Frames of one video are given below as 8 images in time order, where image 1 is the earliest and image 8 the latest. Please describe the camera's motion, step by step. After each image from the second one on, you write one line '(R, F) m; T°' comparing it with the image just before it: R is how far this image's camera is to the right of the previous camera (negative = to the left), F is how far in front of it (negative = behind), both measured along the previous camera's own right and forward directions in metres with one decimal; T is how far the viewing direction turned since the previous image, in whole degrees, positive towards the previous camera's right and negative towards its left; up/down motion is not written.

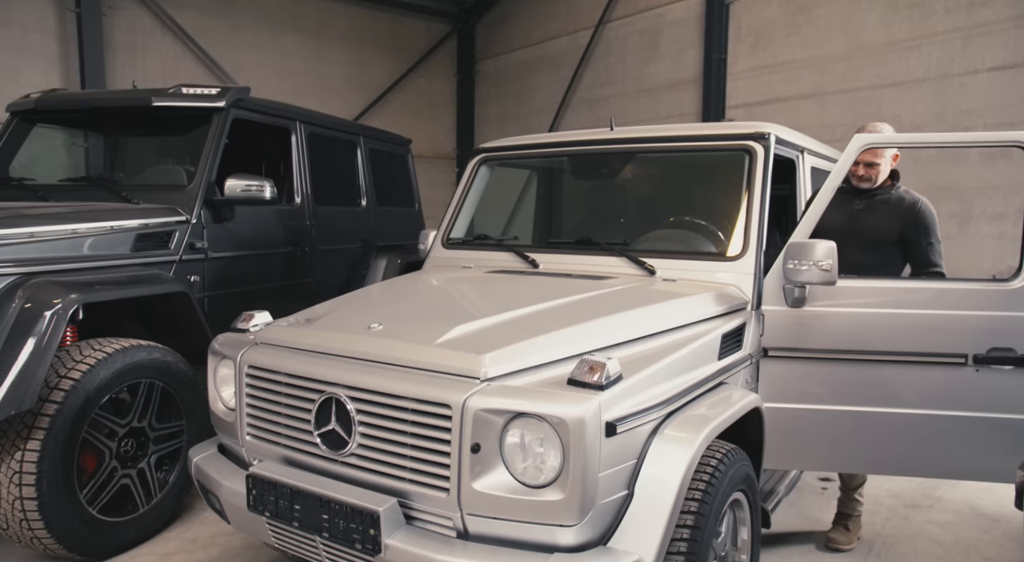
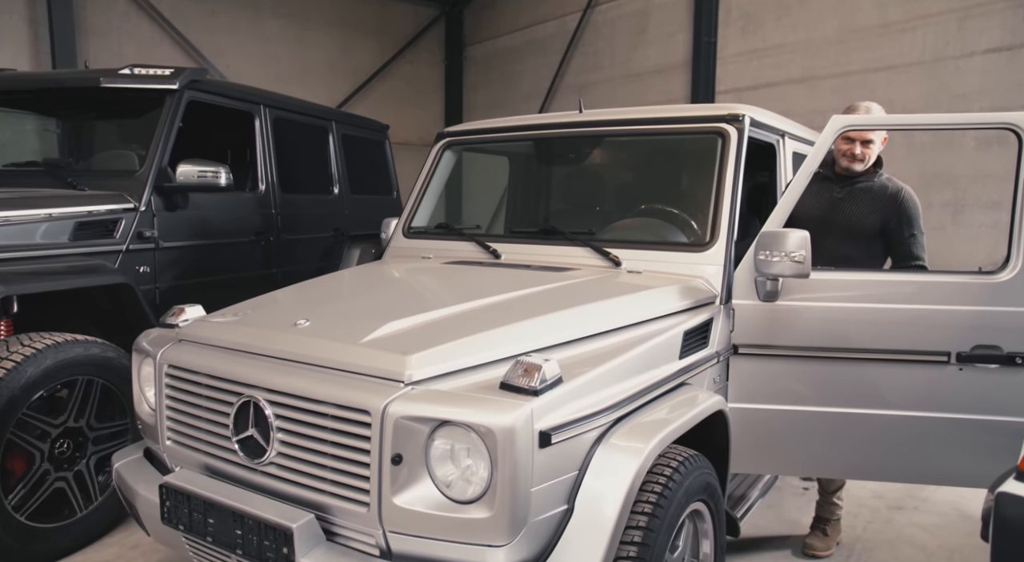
(+0.2, +0.2) m; 0°
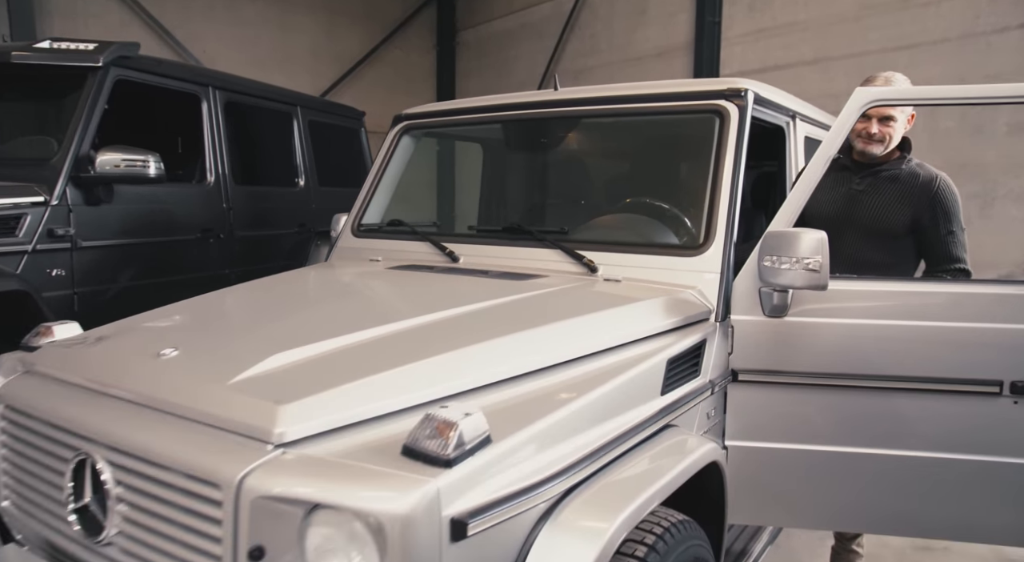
(+0.2, +0.5) m; -1°
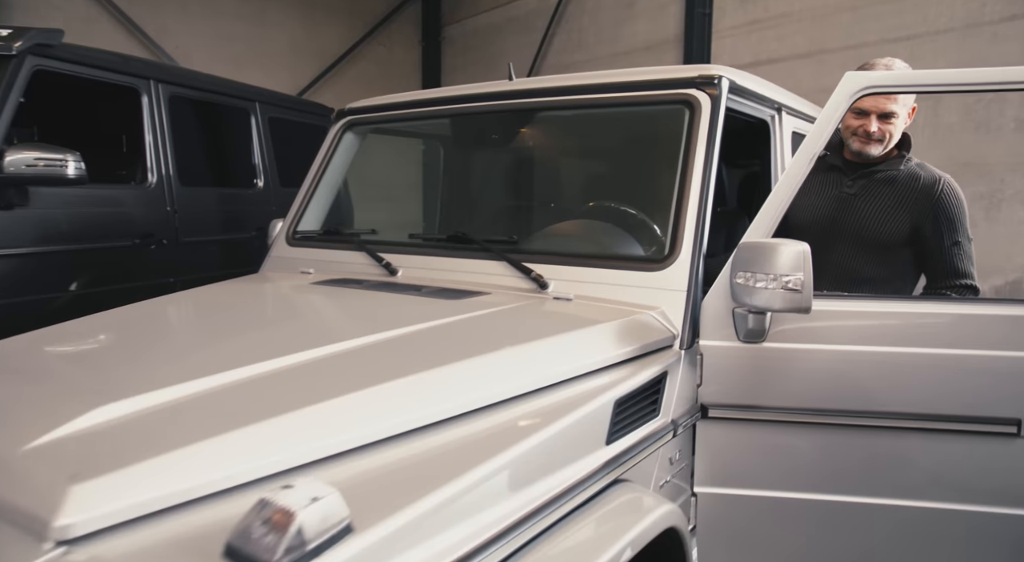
(+0.2, +0.3) m; 0°
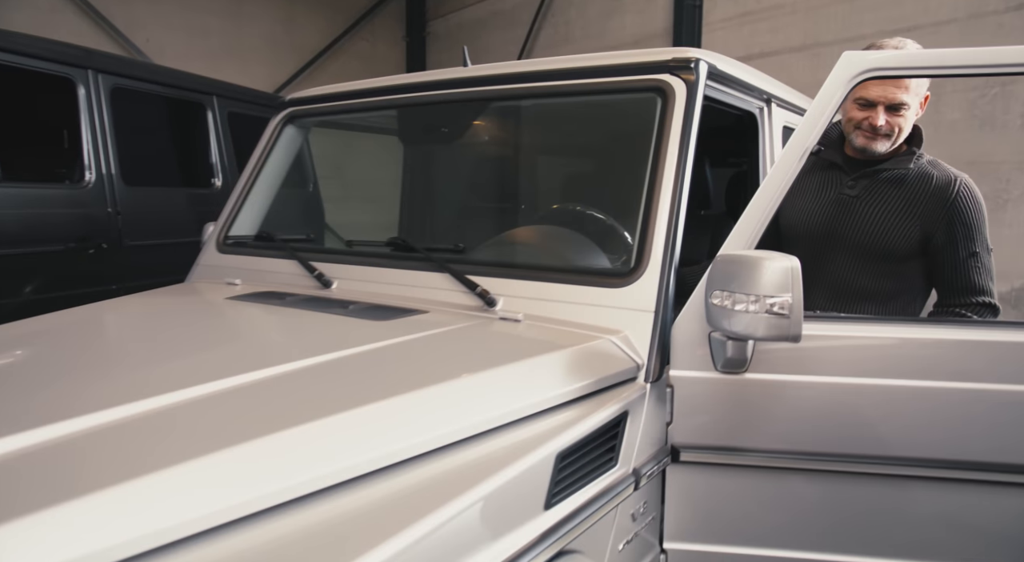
(+0.1, +0.3) m; 0°
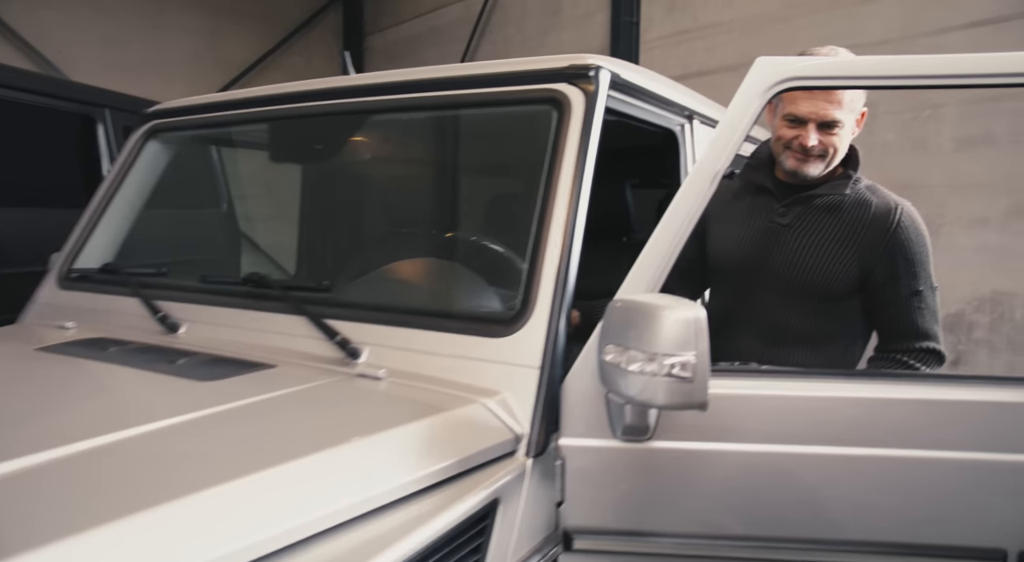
(+0.2, +0.3) m; +4°
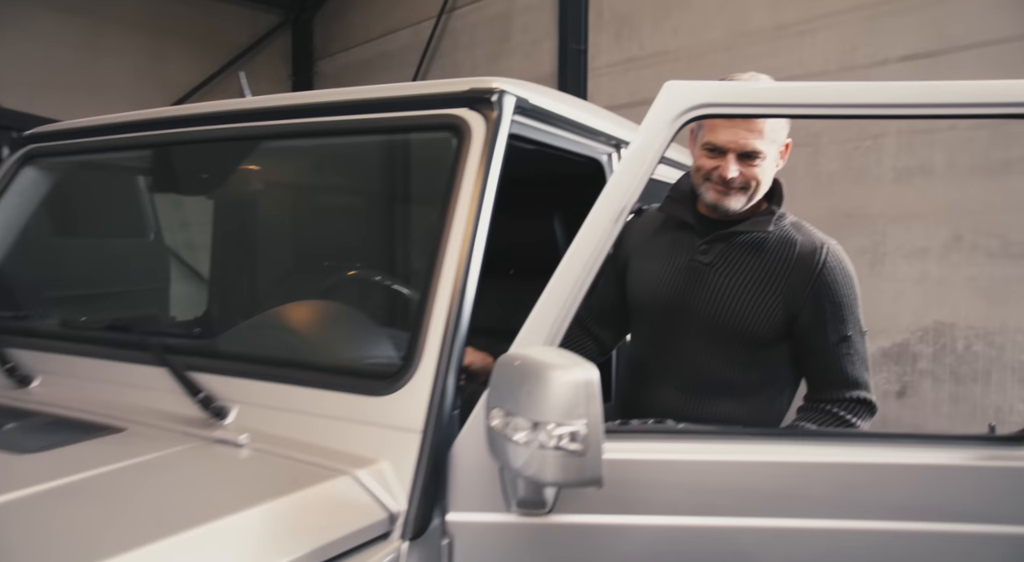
(+0.1, +0.1) m; +3°
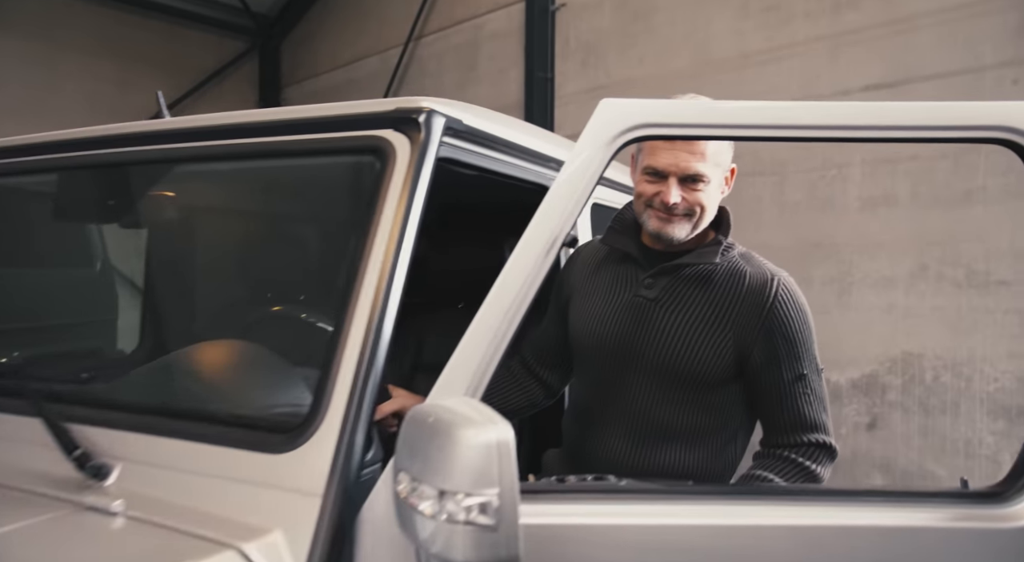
(+0.1, +0.1) m; +2°
